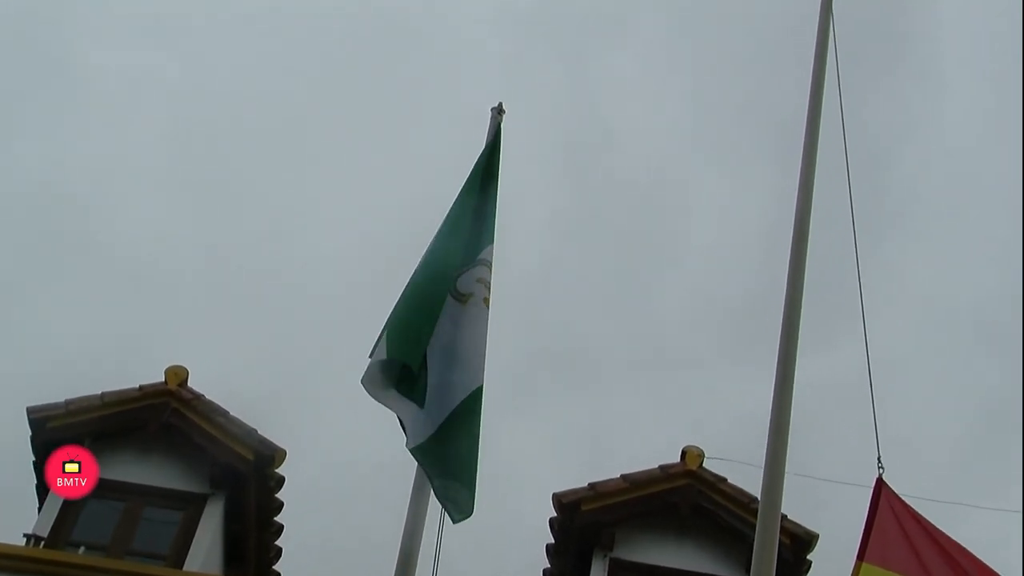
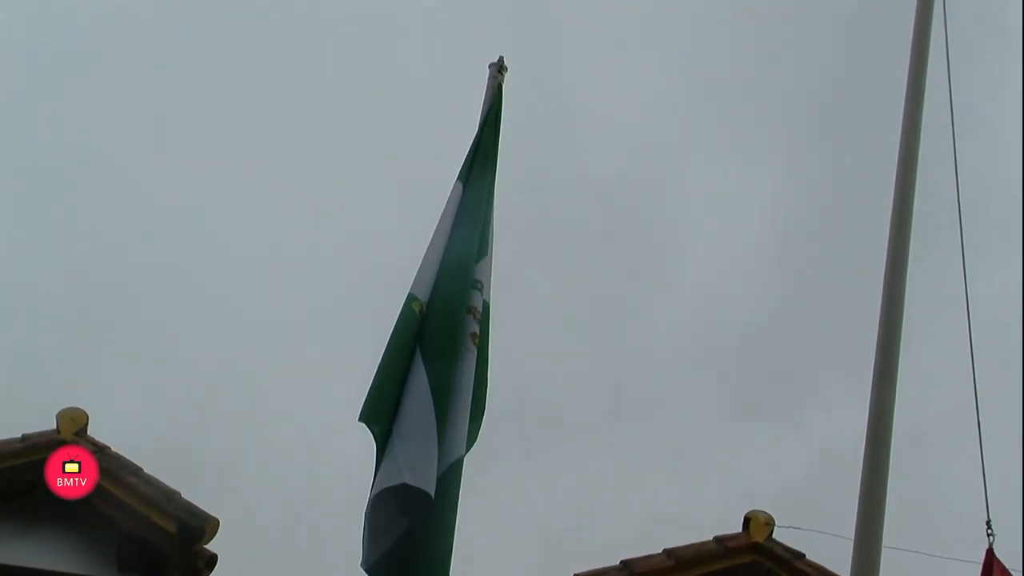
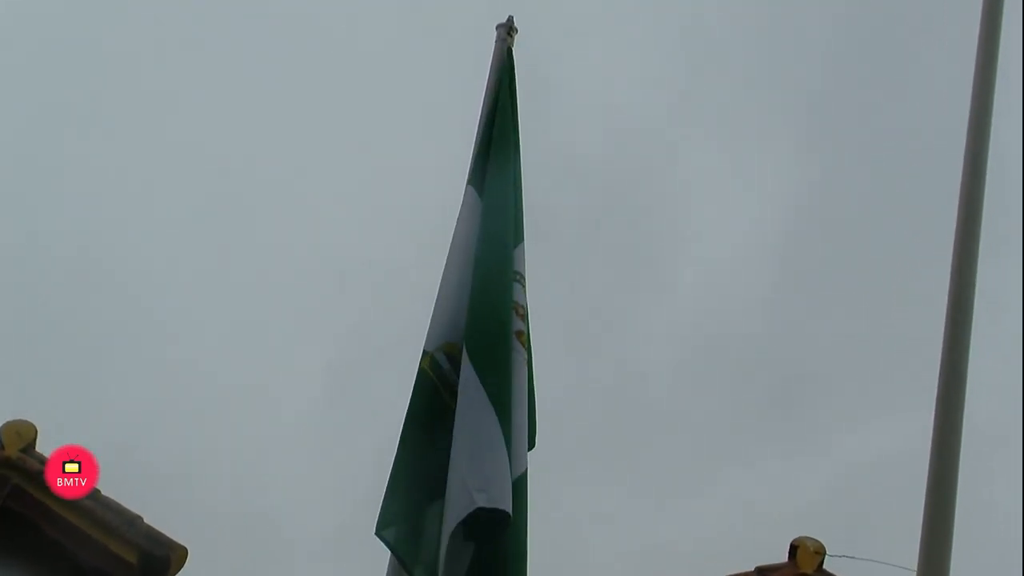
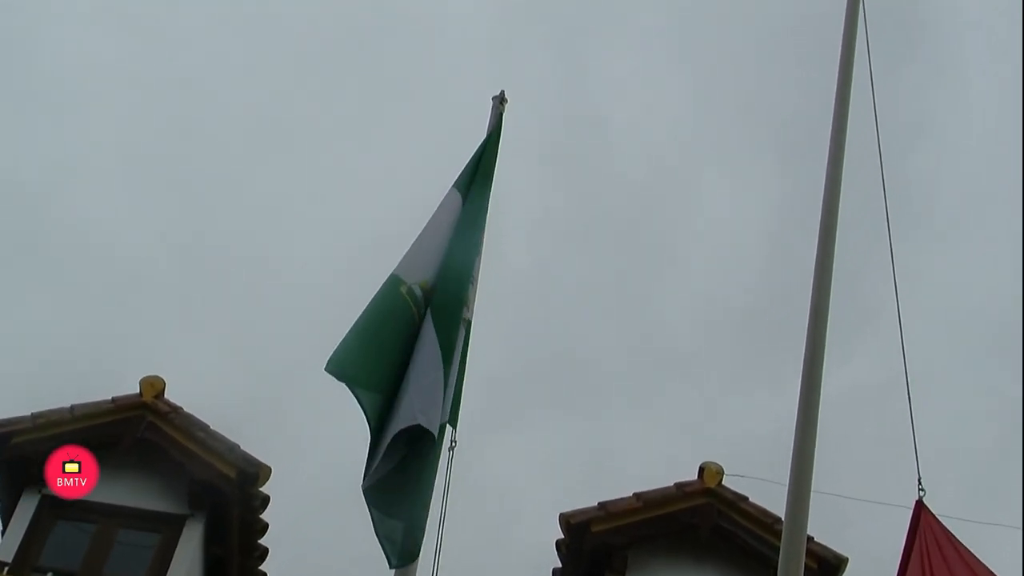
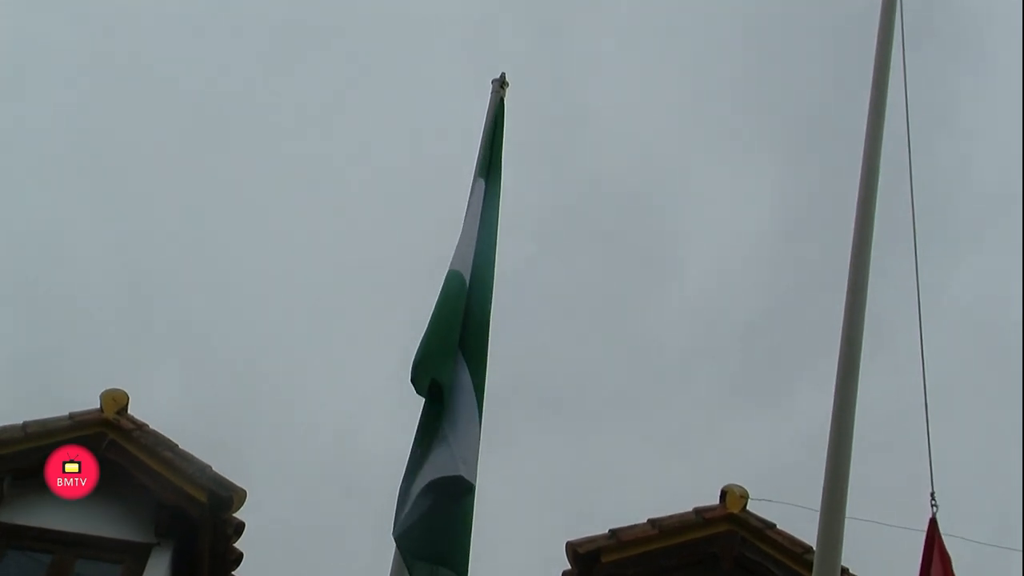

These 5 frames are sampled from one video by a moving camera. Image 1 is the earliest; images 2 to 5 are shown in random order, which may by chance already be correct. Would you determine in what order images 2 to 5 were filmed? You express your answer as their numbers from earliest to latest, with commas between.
4, 5, 2, 3
